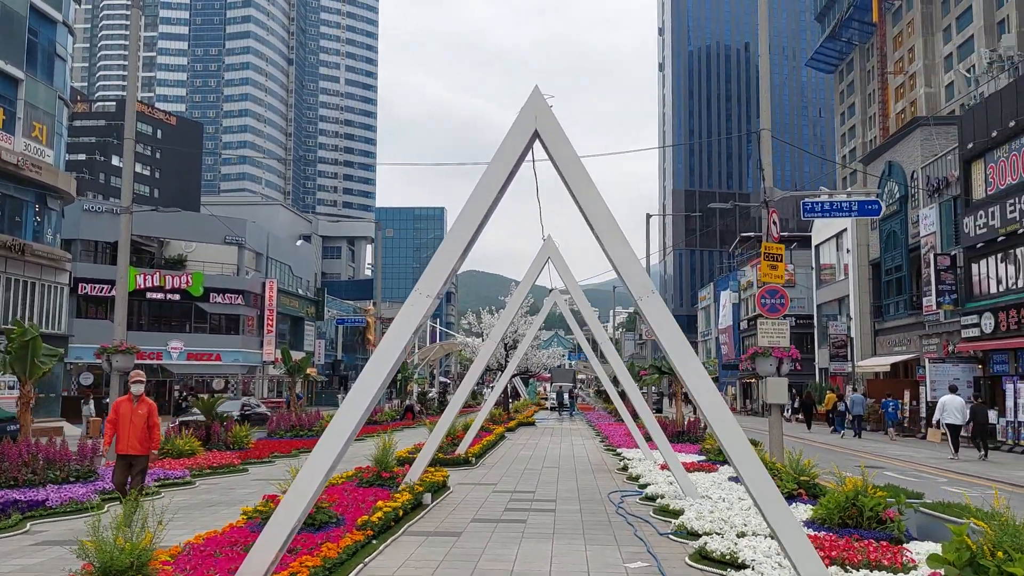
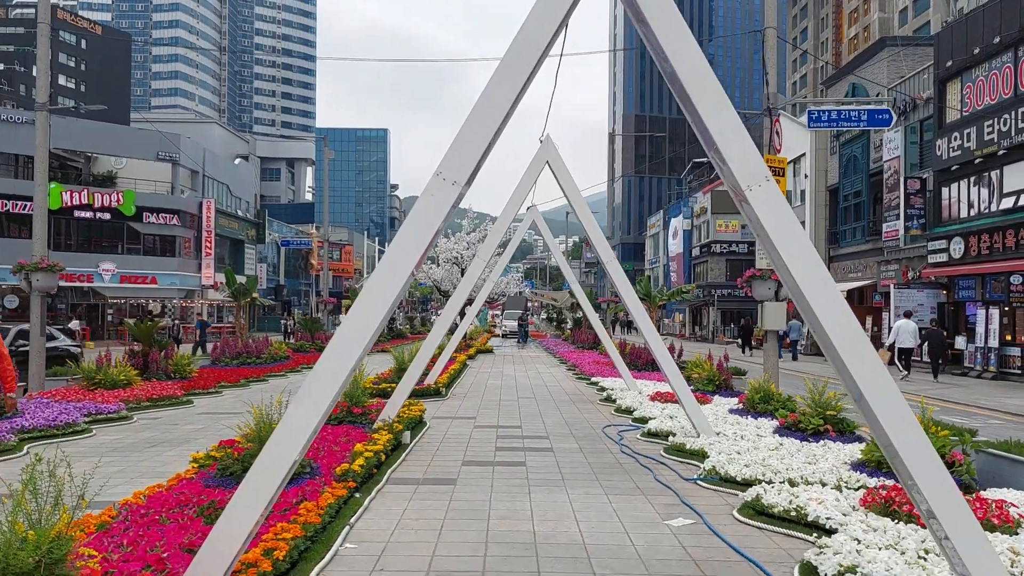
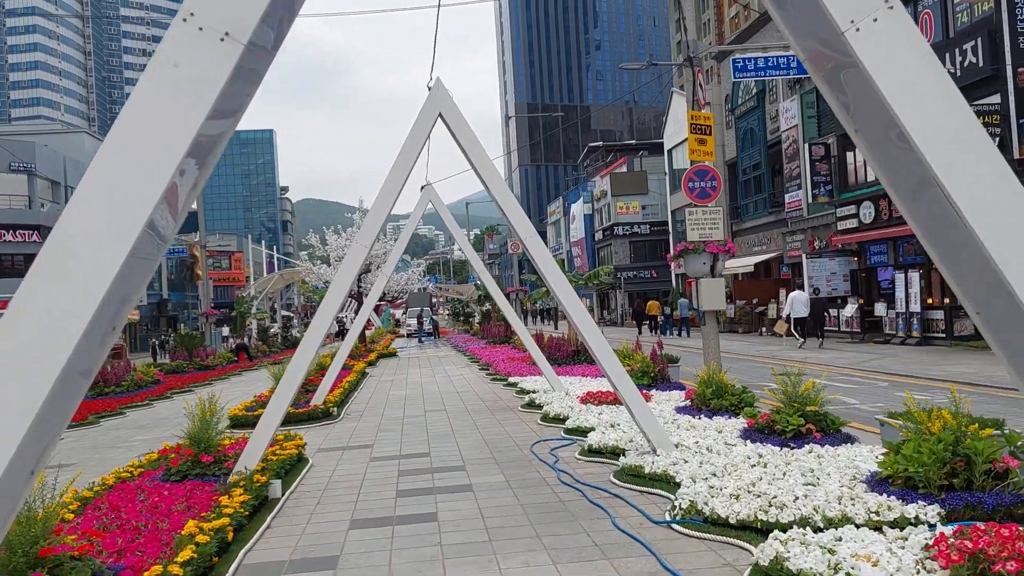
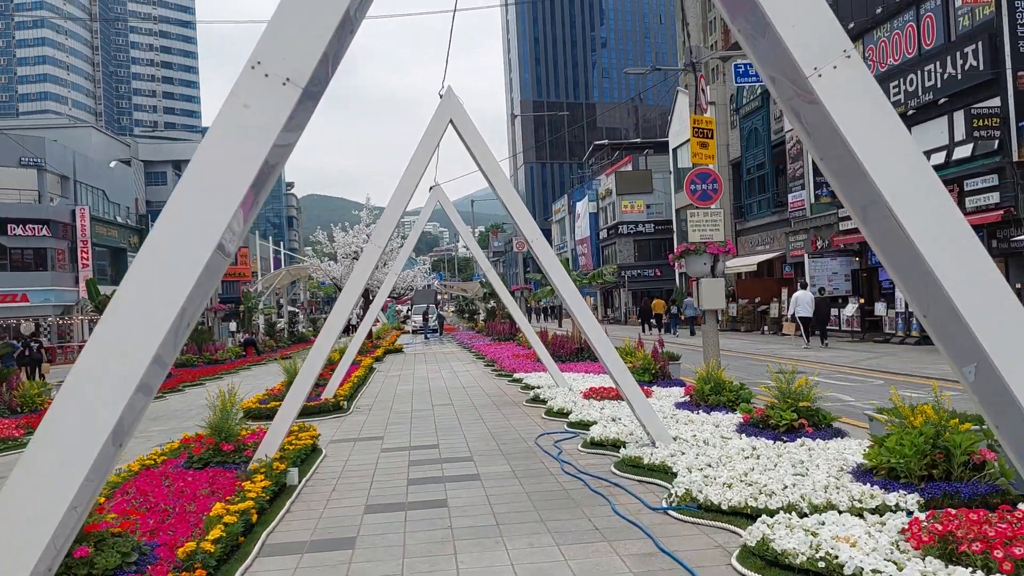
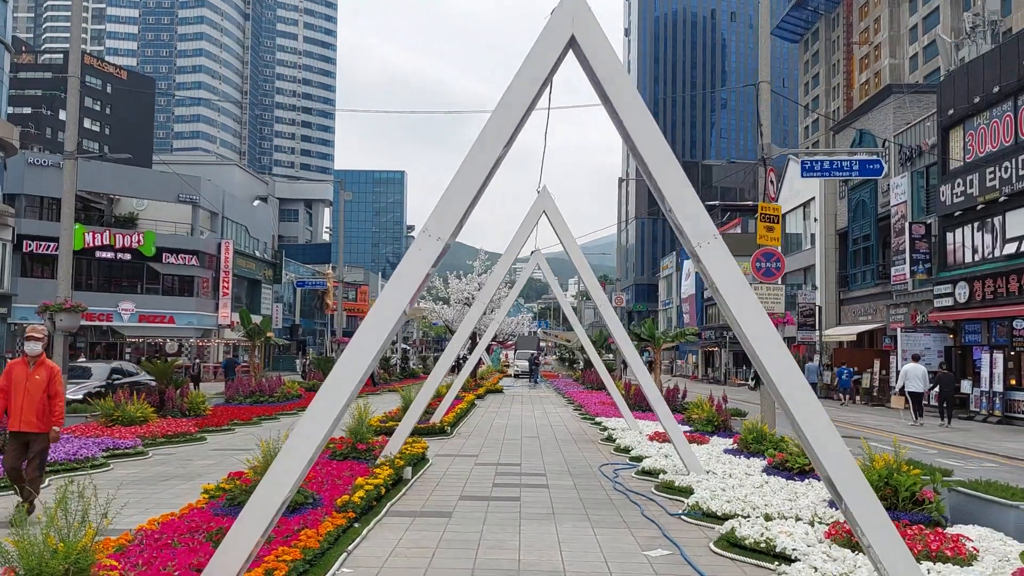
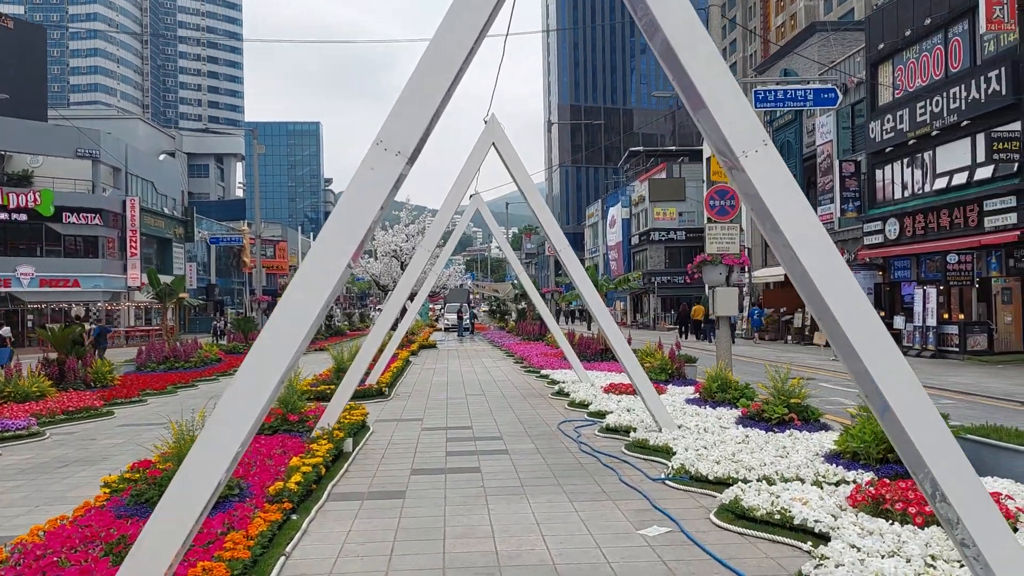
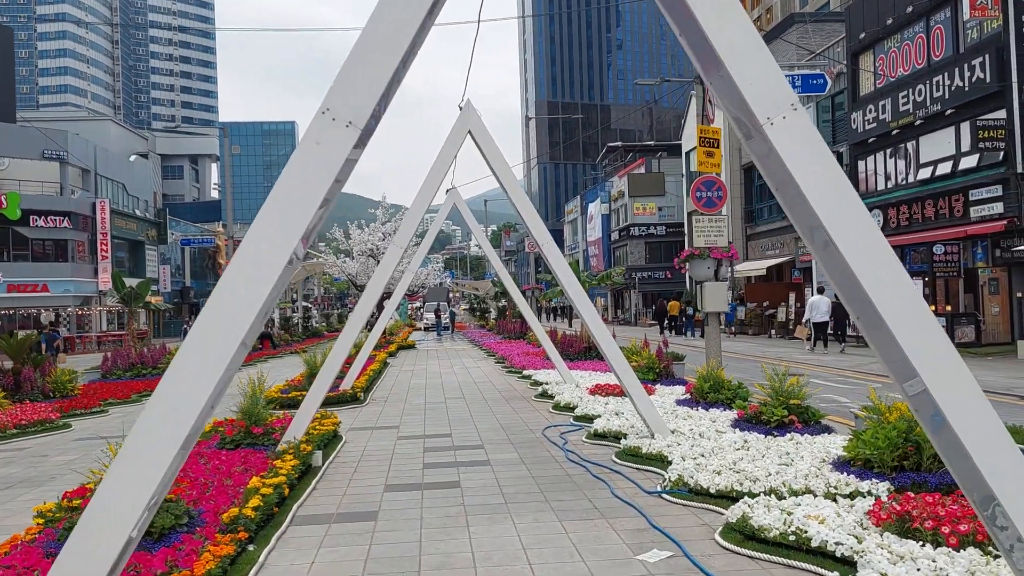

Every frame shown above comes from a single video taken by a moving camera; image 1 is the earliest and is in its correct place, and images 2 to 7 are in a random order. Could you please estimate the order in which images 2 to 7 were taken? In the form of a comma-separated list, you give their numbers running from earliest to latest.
5, 2, 6, 7, 4, 3
